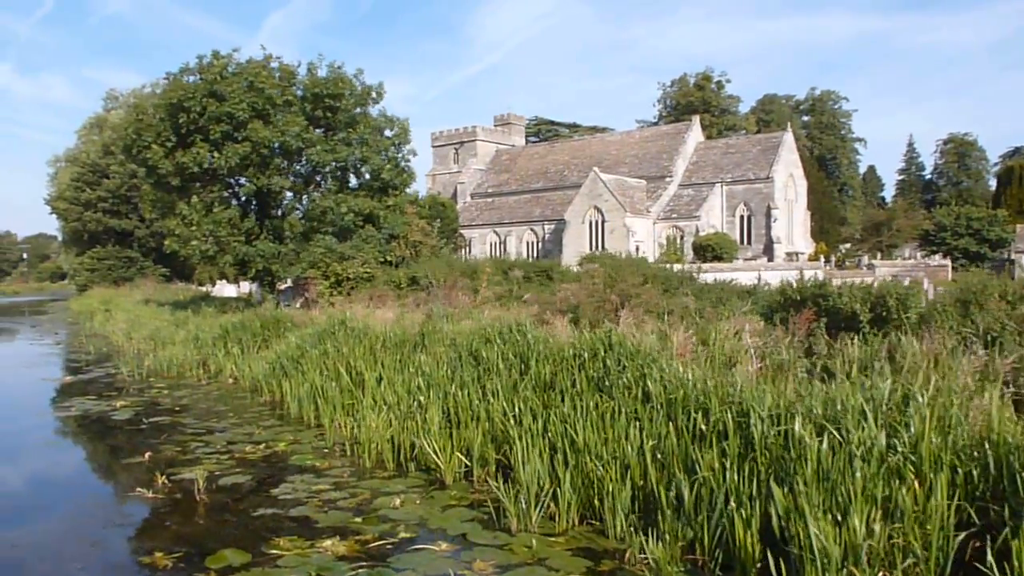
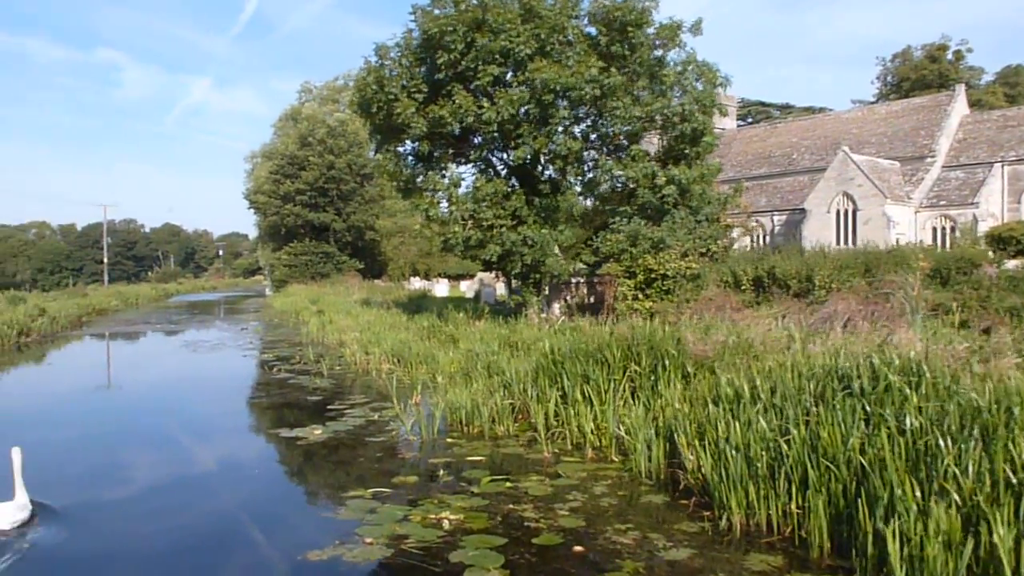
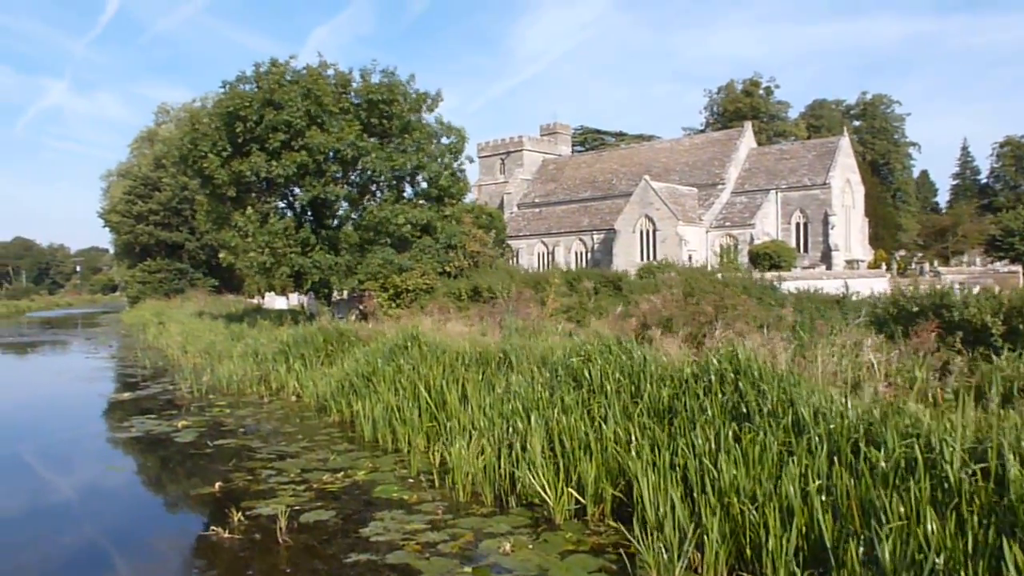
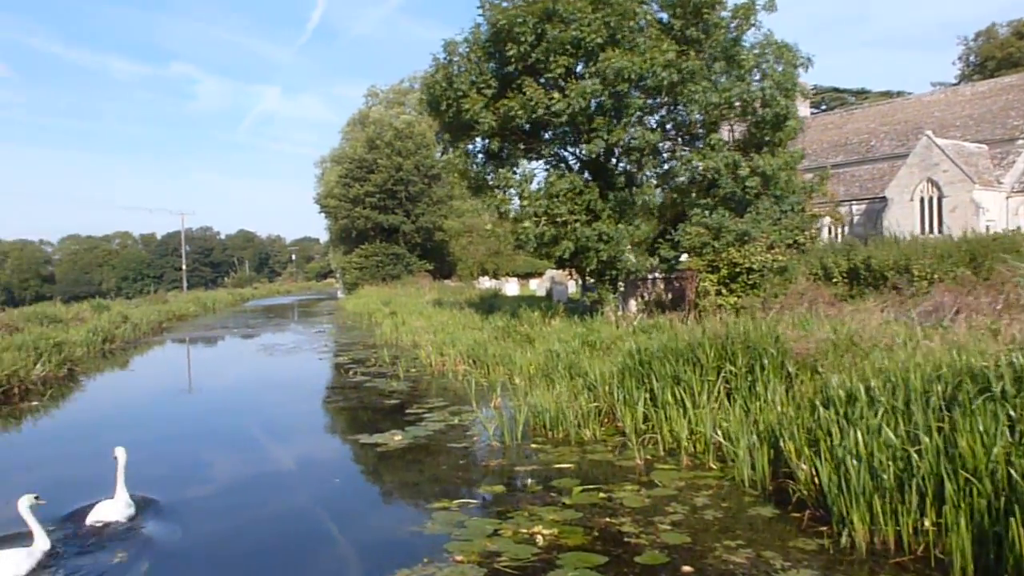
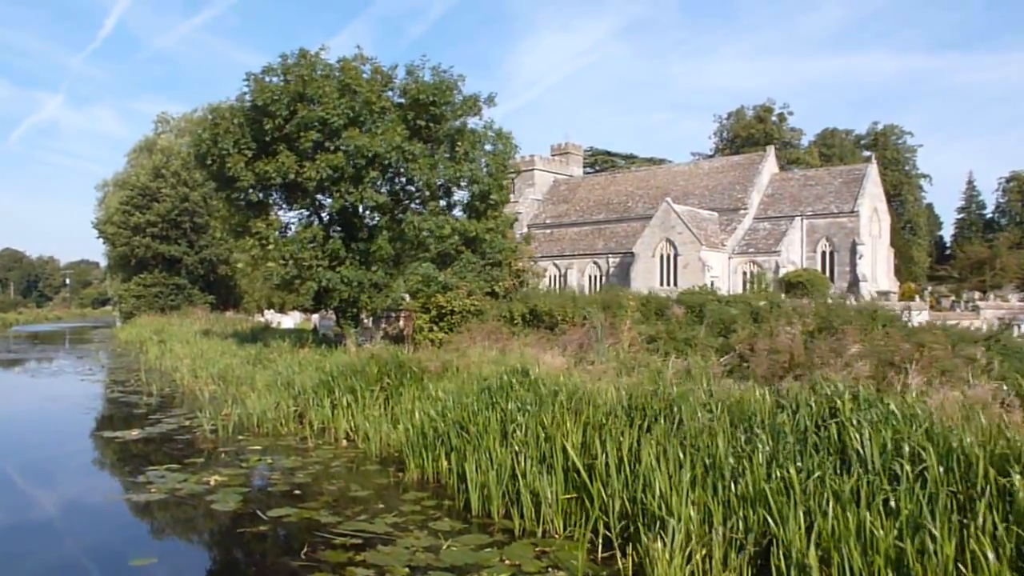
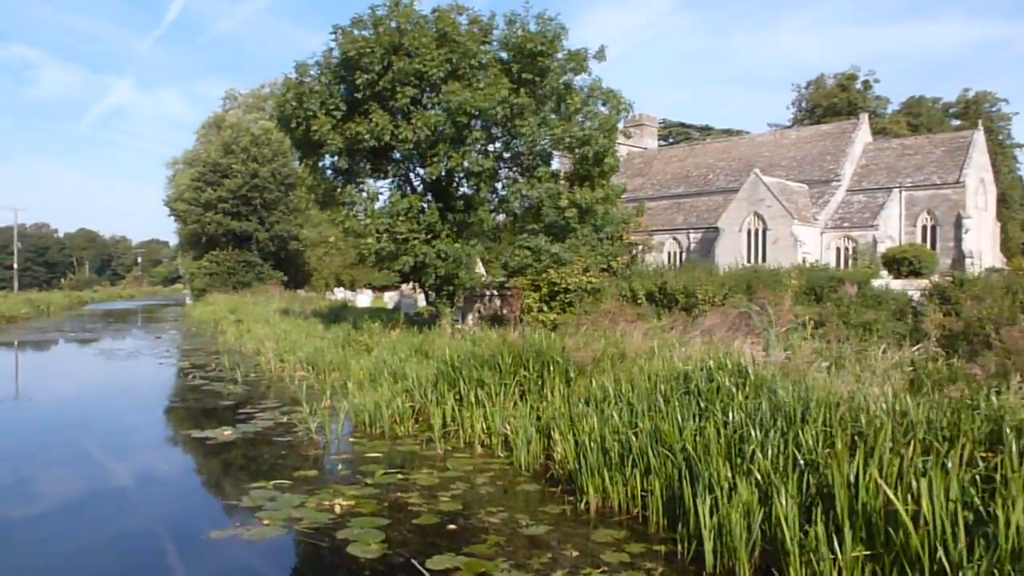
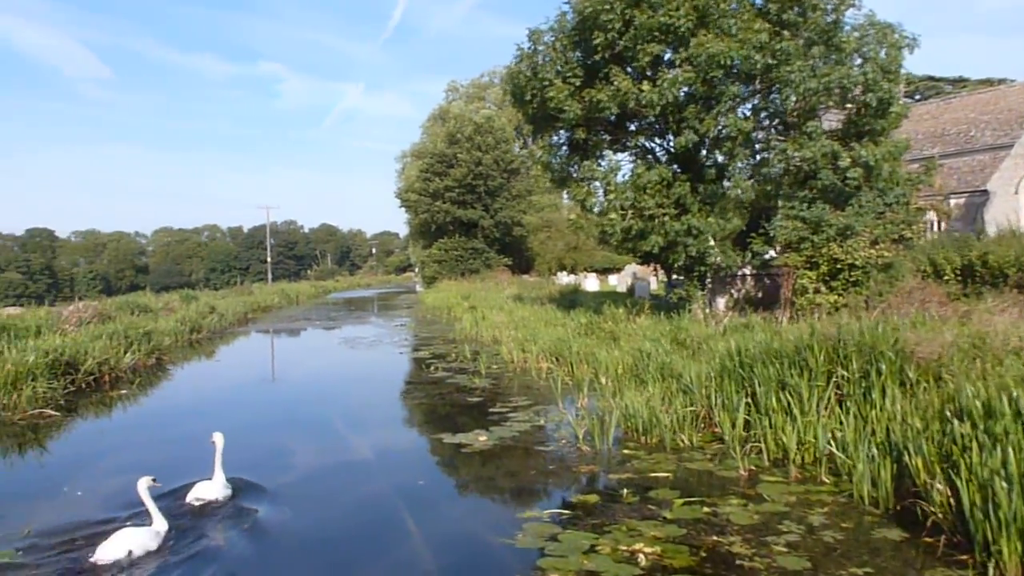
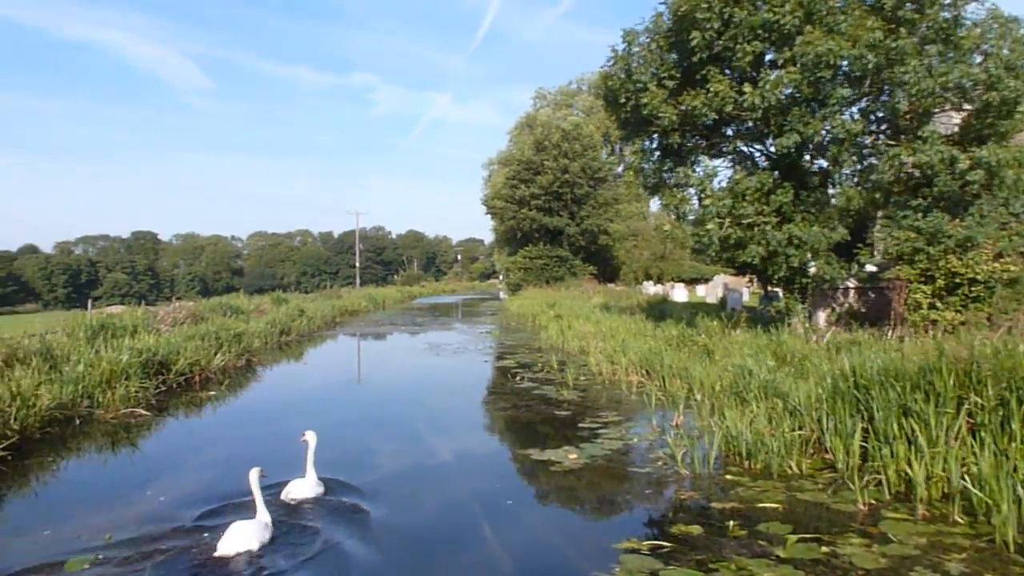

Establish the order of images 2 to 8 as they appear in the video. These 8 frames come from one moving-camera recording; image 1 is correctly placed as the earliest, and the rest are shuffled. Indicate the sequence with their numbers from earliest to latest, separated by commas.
3, 5, 6, 2, 4, 7, 8
